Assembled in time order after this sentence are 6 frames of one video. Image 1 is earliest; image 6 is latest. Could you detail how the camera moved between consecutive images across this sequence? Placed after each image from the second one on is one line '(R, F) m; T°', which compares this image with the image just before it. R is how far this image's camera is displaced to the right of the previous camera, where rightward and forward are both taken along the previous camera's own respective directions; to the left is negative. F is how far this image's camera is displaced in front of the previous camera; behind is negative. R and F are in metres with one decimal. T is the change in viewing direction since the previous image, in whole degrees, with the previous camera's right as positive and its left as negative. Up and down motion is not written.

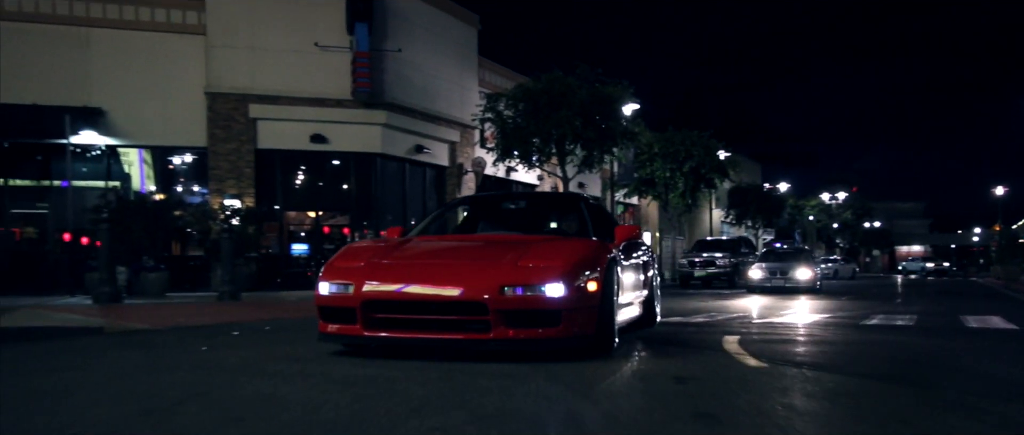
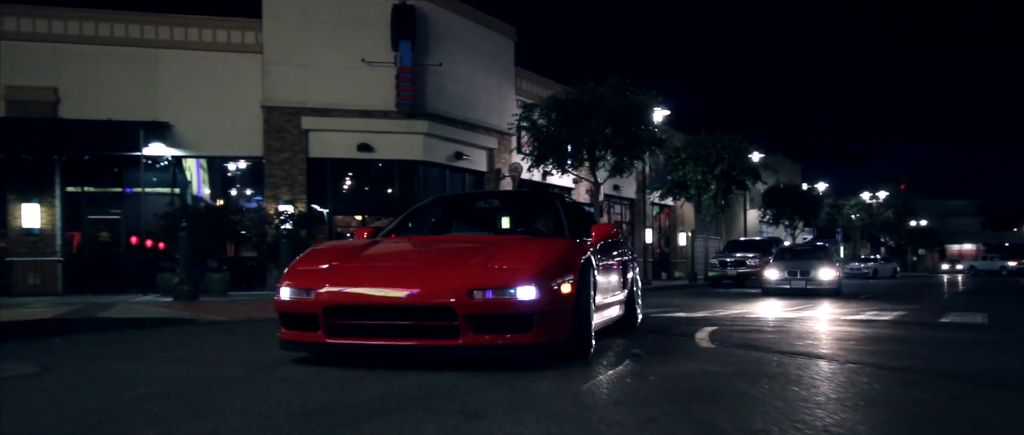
(+0.3, -1.8) m; -3°
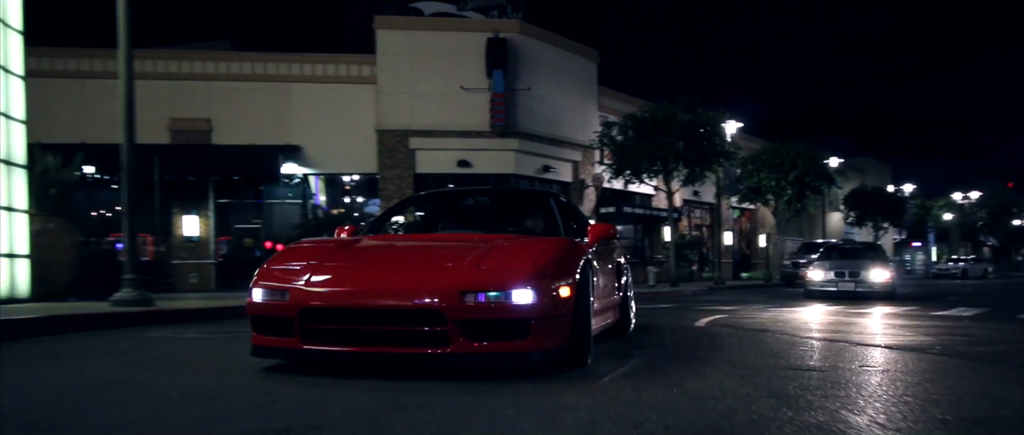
(+0.5, -3.9) m; -6°
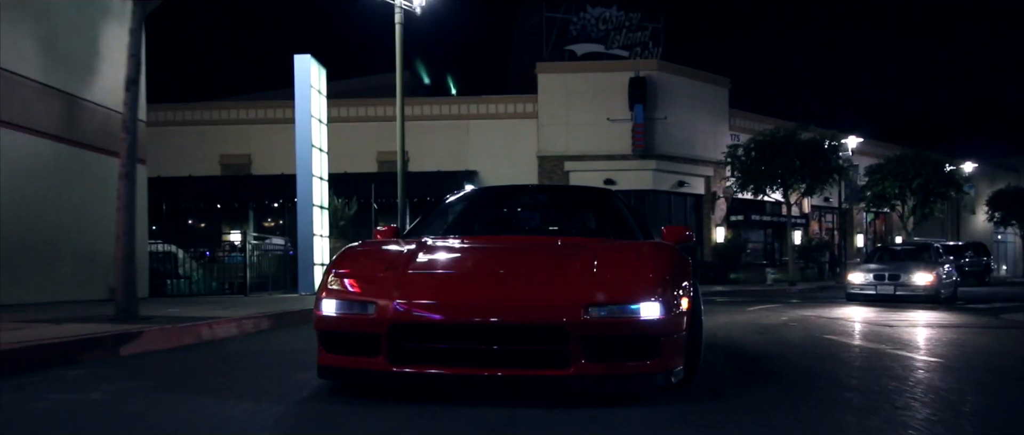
(+1.0, -7.1) m; -10°
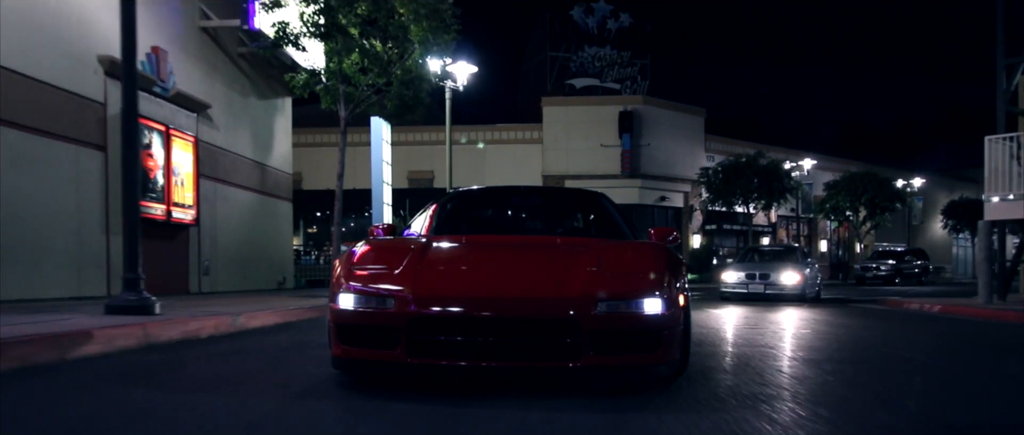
(-0.4, -8.4) m; 0°
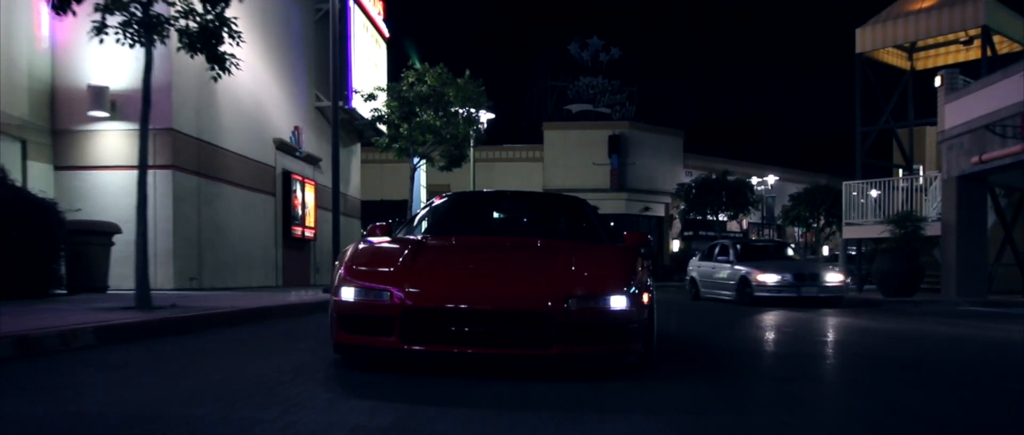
(-0.4, -8.6) m; 0°
